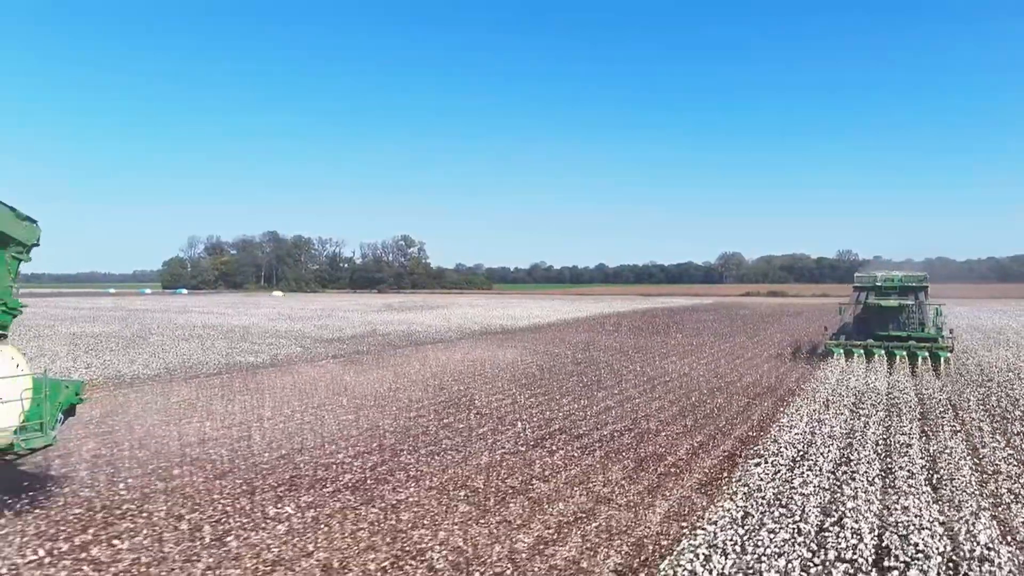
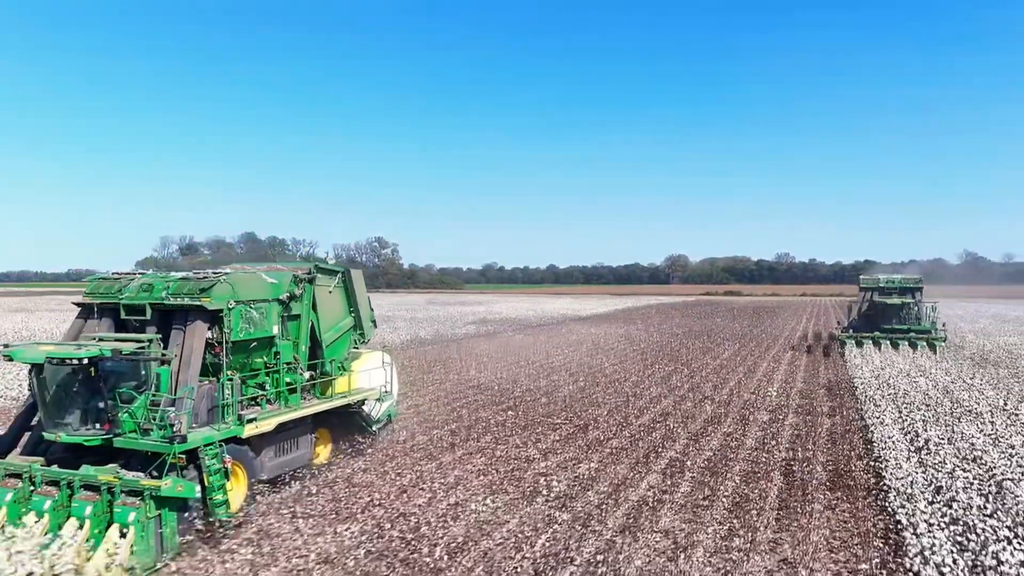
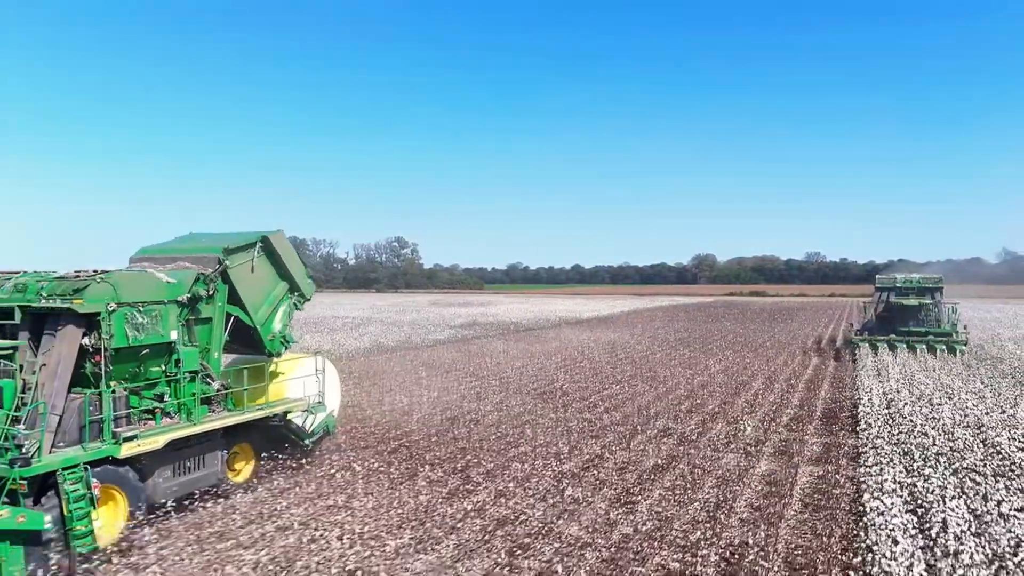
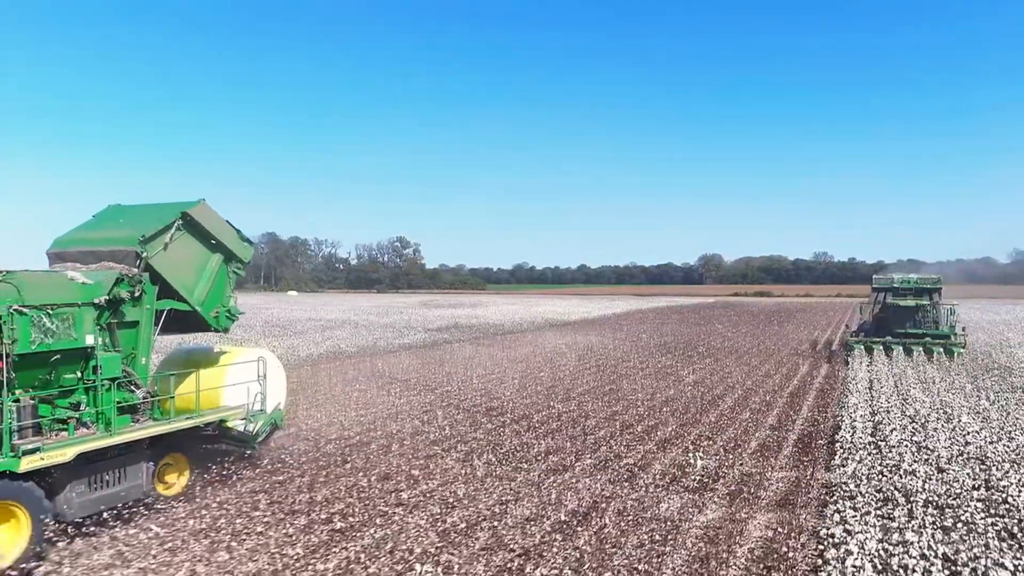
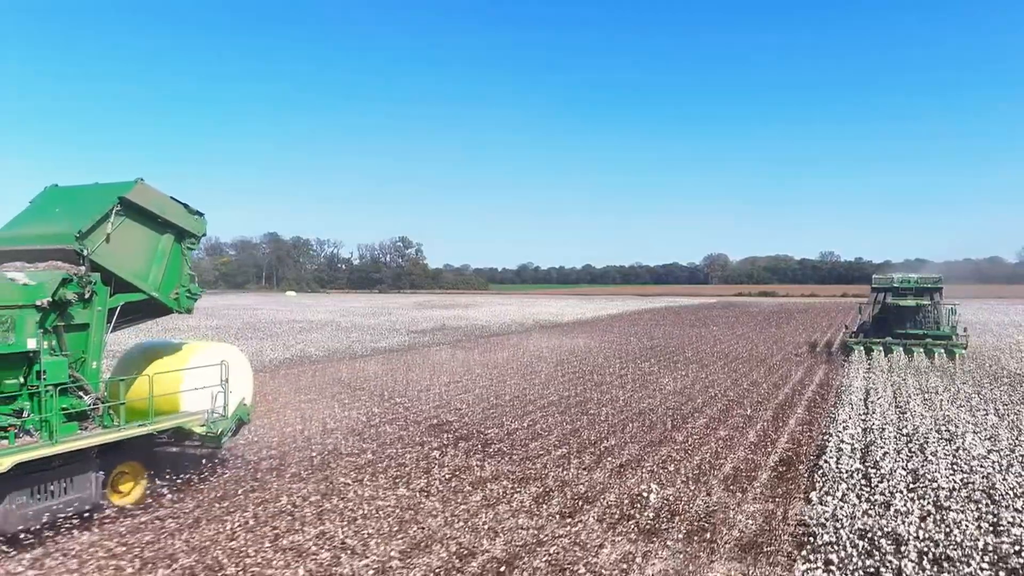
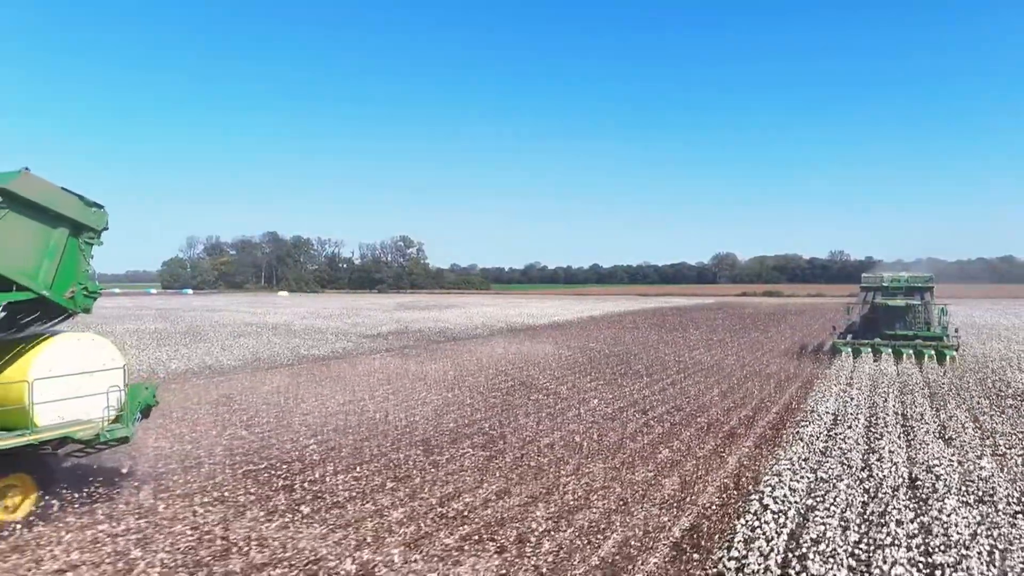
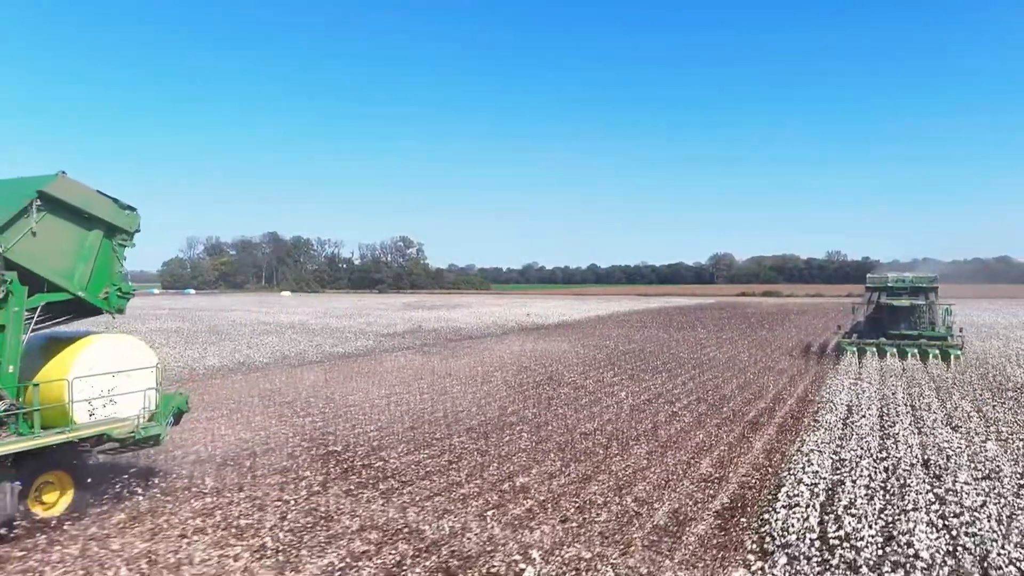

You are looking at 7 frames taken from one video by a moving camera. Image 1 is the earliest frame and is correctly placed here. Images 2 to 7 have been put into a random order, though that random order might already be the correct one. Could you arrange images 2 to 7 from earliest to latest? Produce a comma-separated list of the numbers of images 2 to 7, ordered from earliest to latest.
6, 7, 5, 4, 3, 2
